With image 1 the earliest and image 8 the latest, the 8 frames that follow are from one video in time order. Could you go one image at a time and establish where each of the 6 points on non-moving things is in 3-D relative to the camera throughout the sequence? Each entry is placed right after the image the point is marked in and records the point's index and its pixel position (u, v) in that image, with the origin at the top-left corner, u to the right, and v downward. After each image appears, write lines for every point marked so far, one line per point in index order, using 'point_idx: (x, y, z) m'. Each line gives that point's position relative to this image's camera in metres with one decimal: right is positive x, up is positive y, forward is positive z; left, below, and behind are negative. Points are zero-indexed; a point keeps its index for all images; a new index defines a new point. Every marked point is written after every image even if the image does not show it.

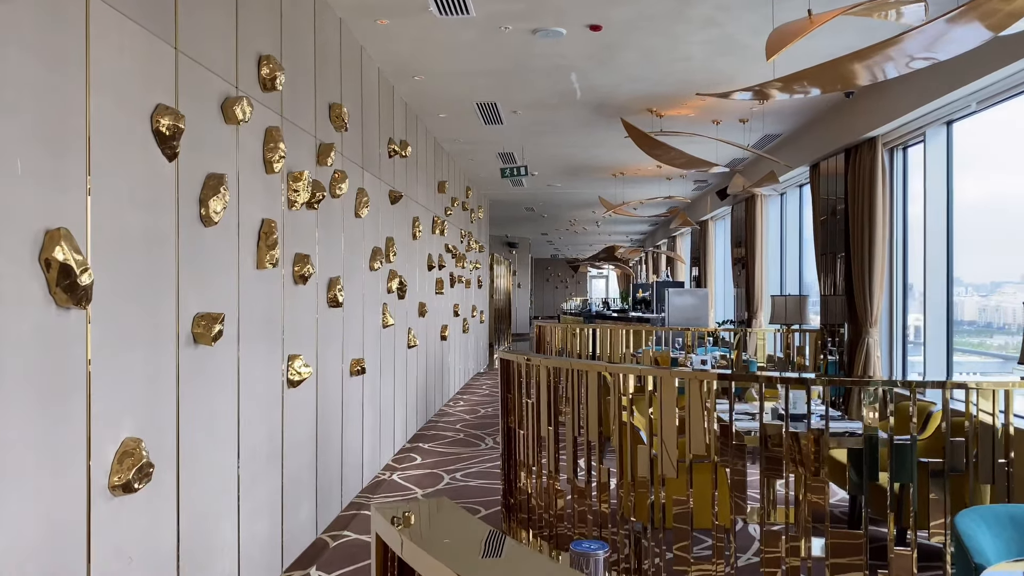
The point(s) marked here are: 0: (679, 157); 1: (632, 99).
0: (+1.5, +1.2, +7.6) m
1: (+1.1, +1.7, +7.3) m
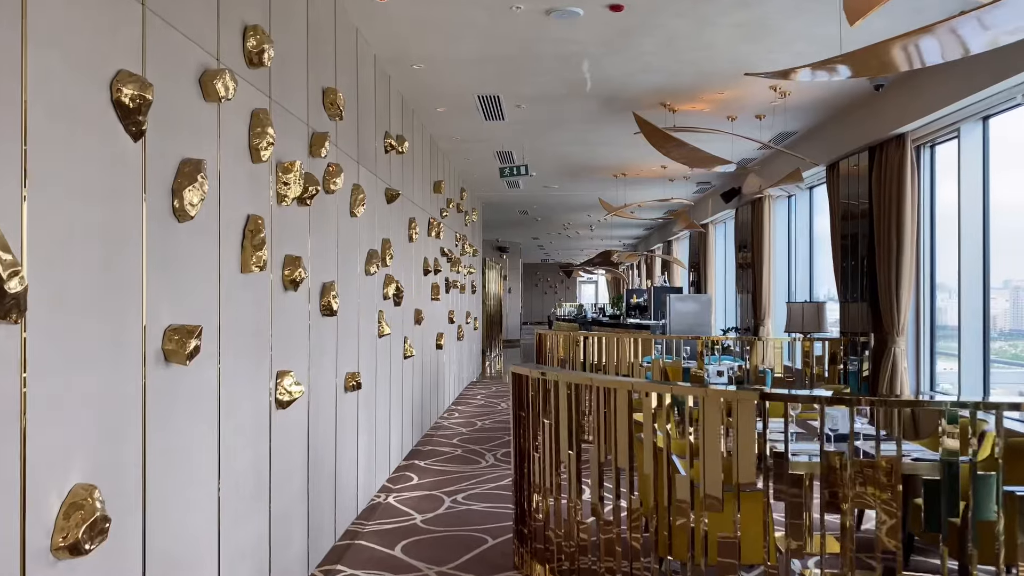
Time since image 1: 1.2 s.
0: (+1.5, +1.1, +7.1) m
1: (+1.1, +1.6, +6.8) m
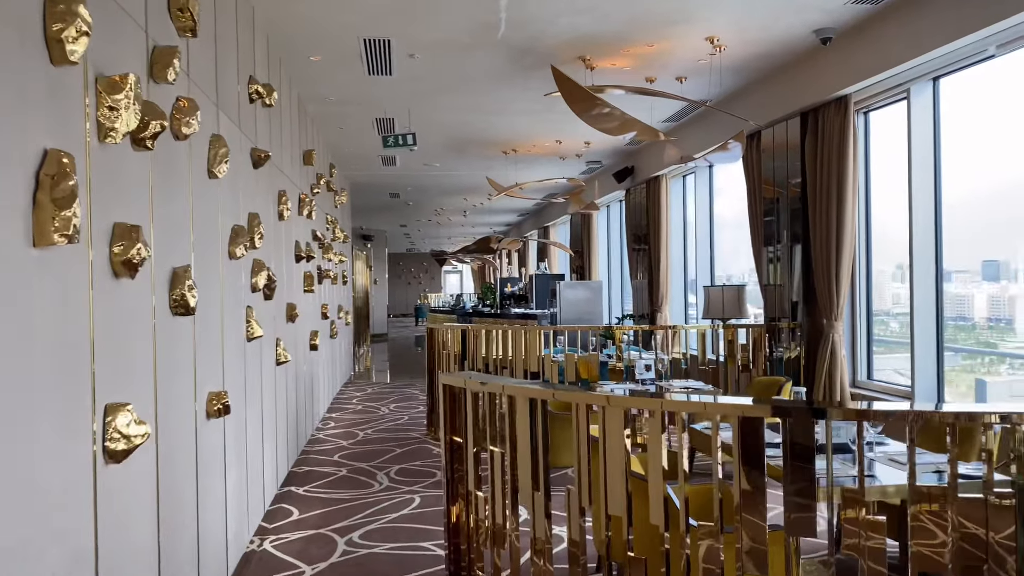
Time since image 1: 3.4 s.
0: (+0.8, +1.3, +6.2) m
1: (+0.4, +1.7, +5.8) m
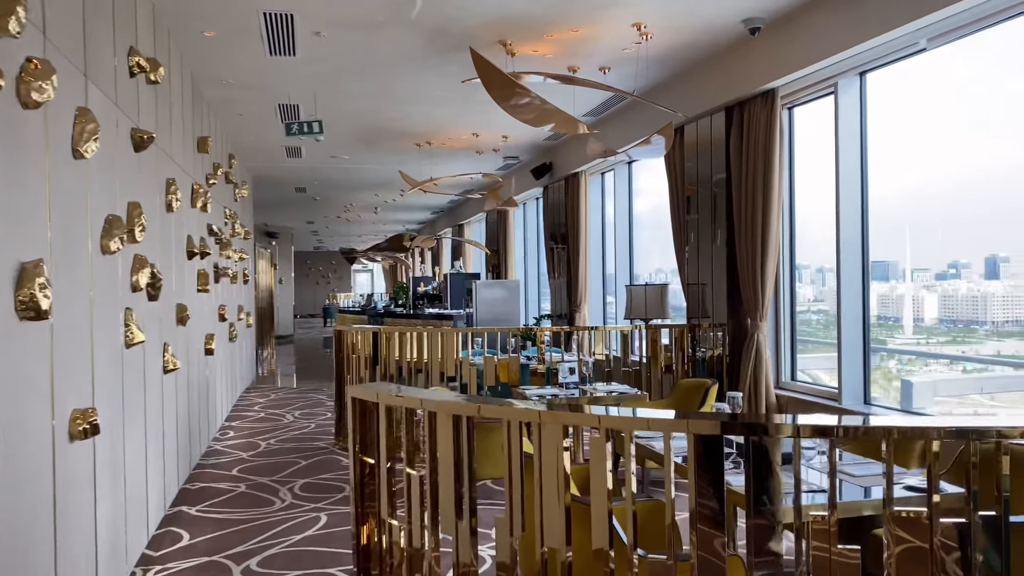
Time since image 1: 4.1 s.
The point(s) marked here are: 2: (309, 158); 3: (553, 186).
0: (+0.2, +1.3, +5.8) m
1: (-0.2, +1.7, +5.4) m
2: (-2.6, +1.7, +10.7) m
3: (+0.6, +1.4, +11.1) m
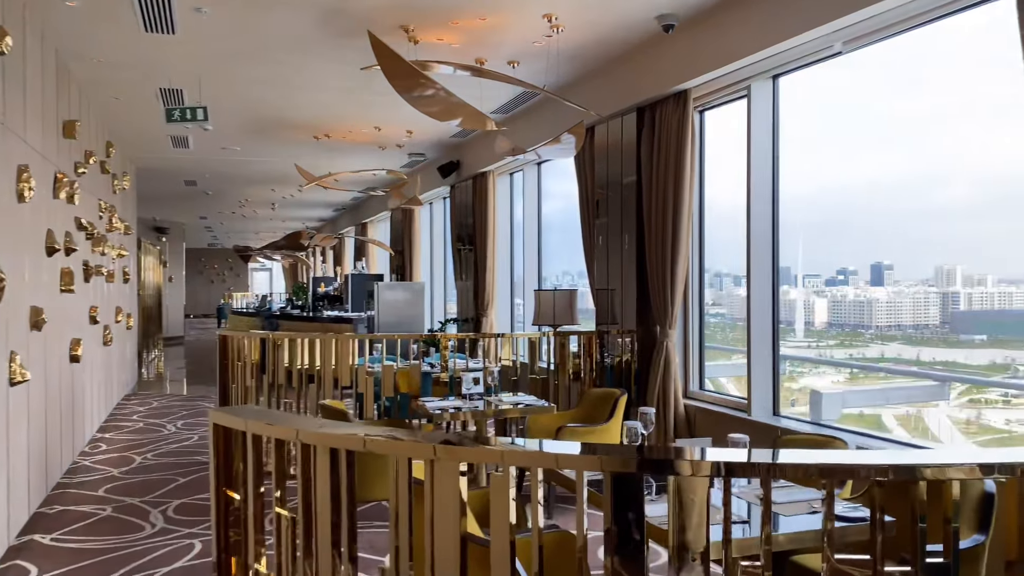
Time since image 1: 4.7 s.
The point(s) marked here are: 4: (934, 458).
0: (-0.5, +1.2, +5.5) m
1: (-0.8, +1.7, +5.0) m
2: (-3.8, +1.7, +10.0) m
3: (-0.7, +1.3, +10.8) m
4: (+0.9, -0.3, +1.7) m
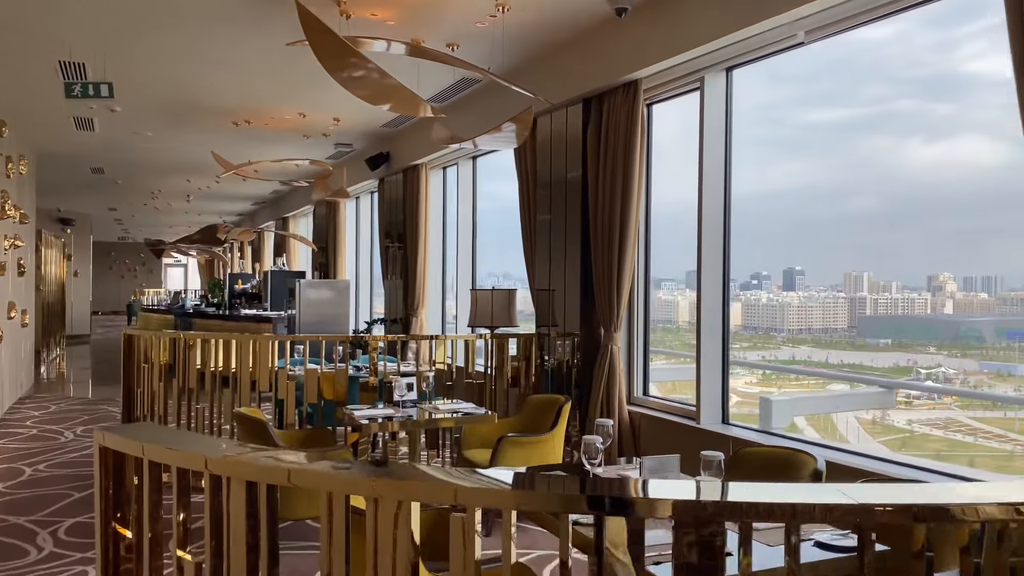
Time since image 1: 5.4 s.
0: (-0.8, +1.2, +5.0) m
1: (-1.1, +1.7, +4.5) m
2: (-4.5, +1.7, +9.3) m
3: (-1.5, +1.3, +10.3) m
4: (+0.8, -0.3, +1.4) m
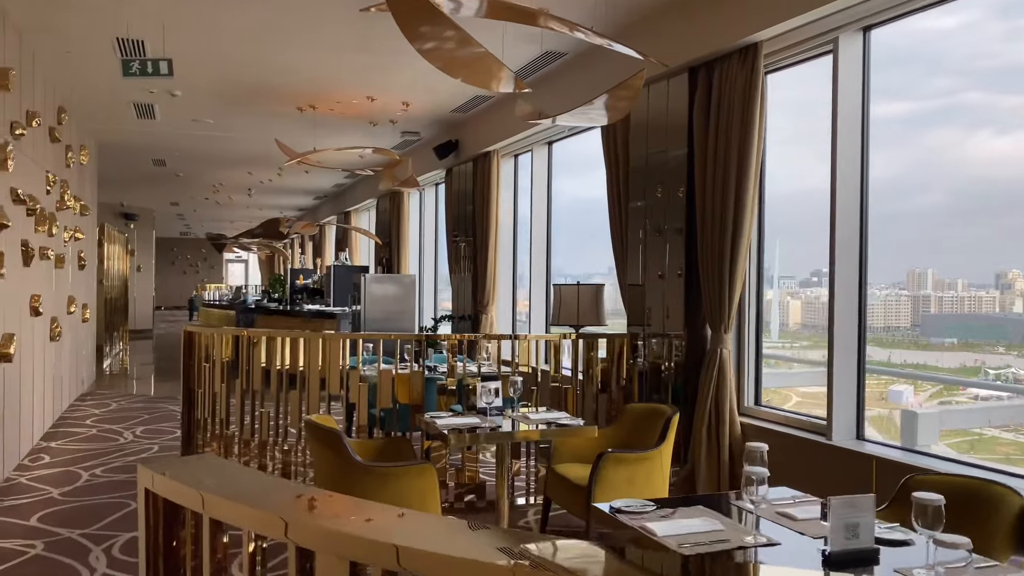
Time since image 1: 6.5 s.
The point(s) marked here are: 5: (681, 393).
0: (-0.3, +1.3, +4.4) m
1: (-0.6, +1.8, +4.0) m
2: (-3.7, +1.8, +8.9) m
3: (-0.6, +1.4, +9.7) m
4: (+1.1, -0.3, +0.7) m
5: (+1.1, -0.7, +5.4) m
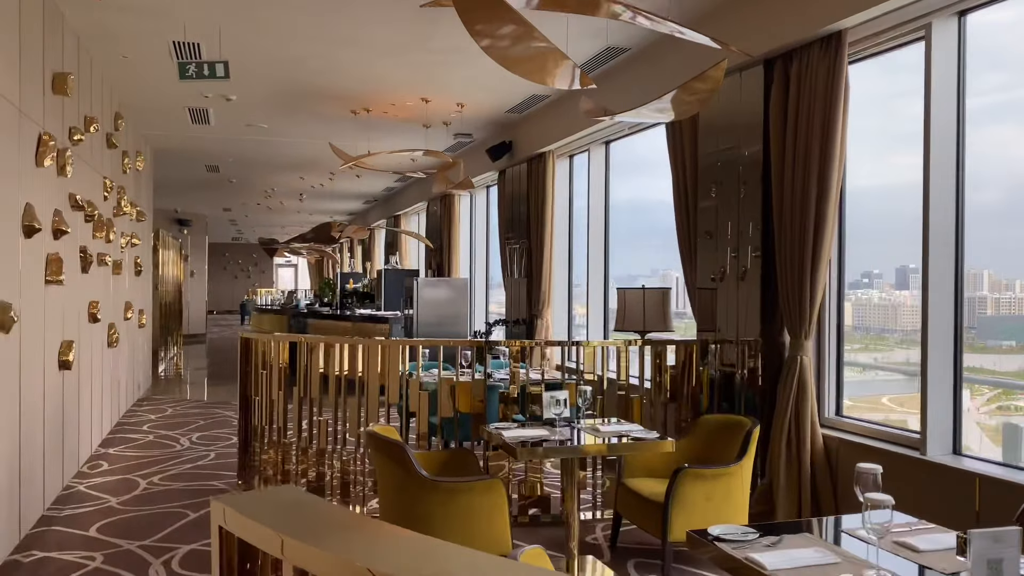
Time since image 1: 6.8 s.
0: (+0.1, +1.3, +4.2) m
1: (-0.2, +1.7, +3.8) m
2: (-3.1, +1.7, +8.9) m
3: (0.0, +1.3, +9.6) m
4: (+1.3, -0.3, +0.5) m
5: (+1.5, -0.7, +5.1) m
